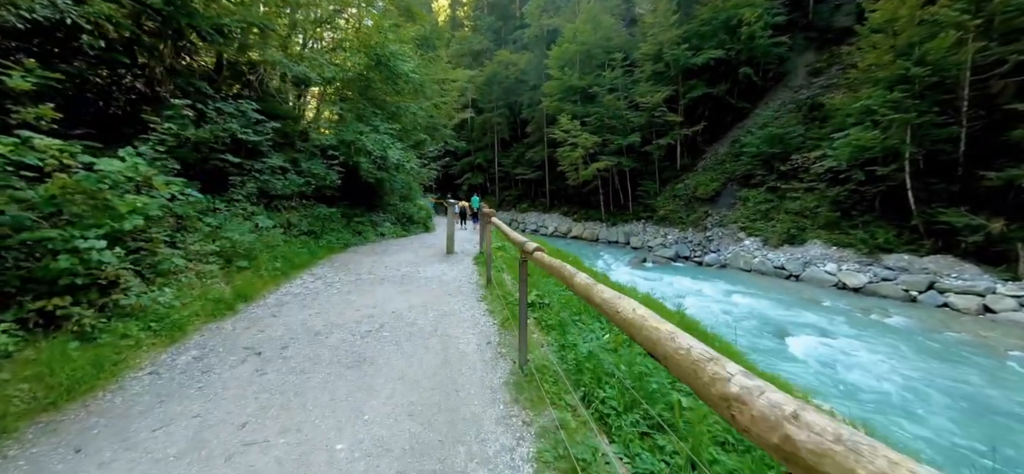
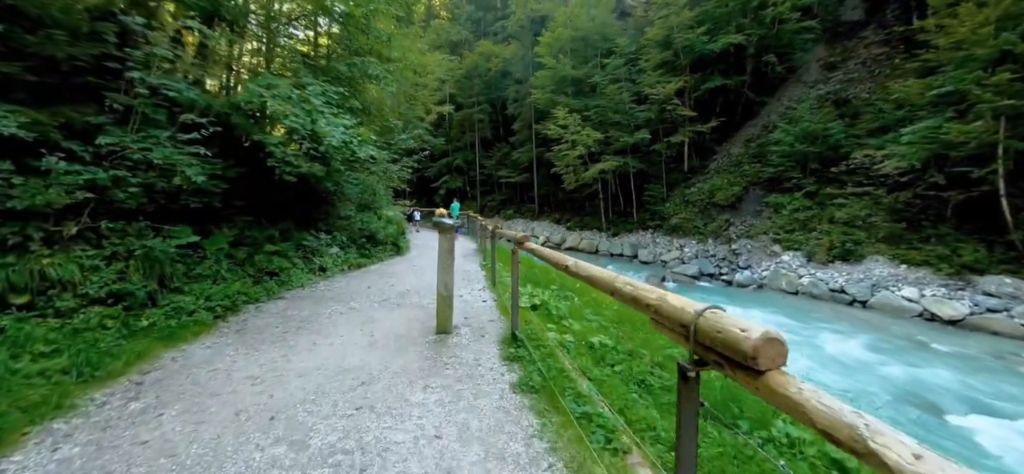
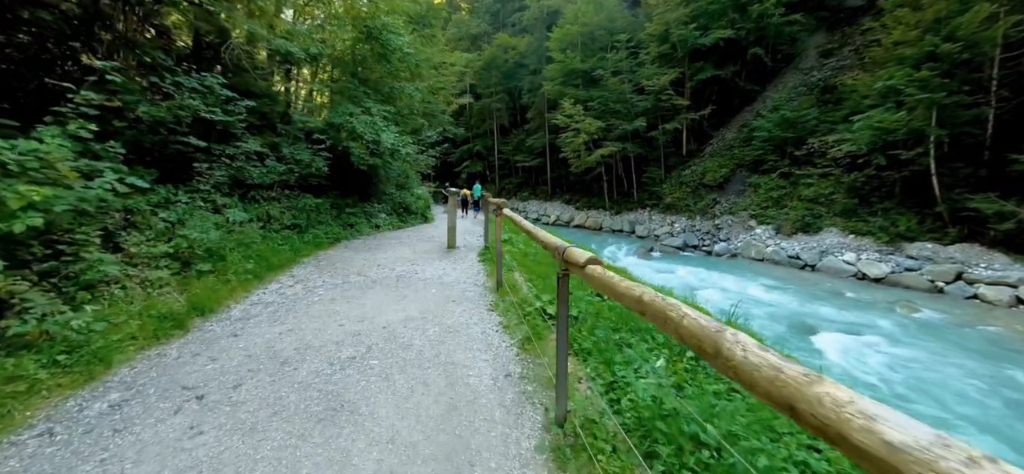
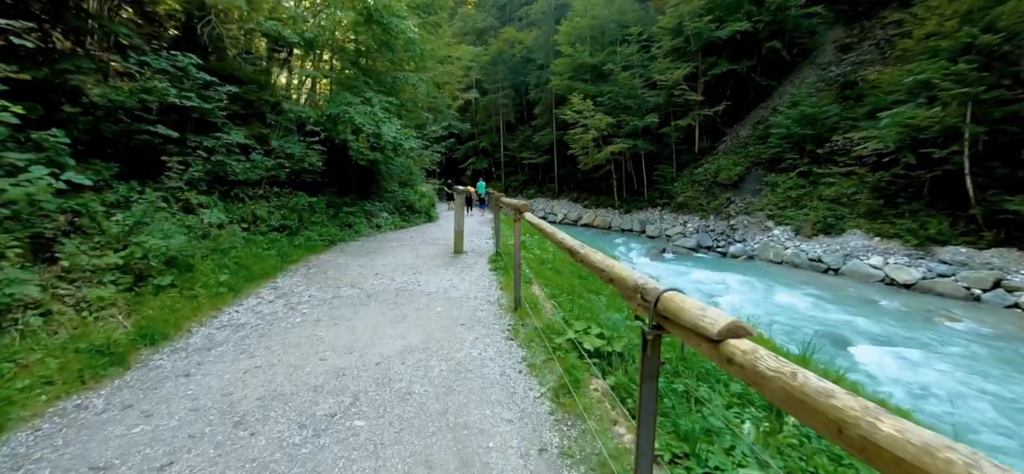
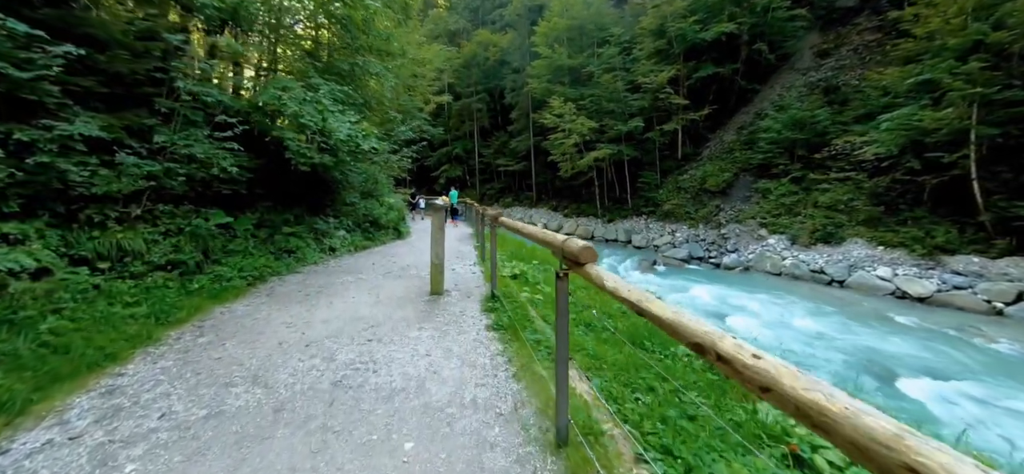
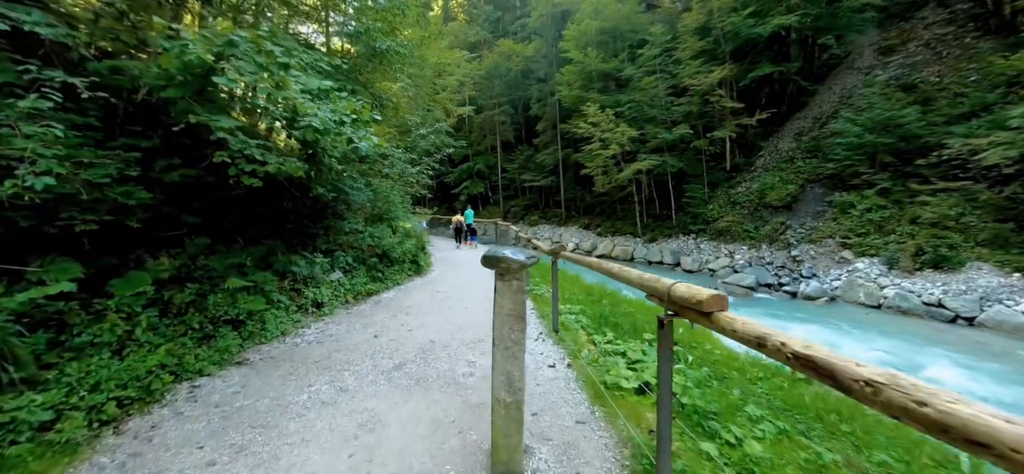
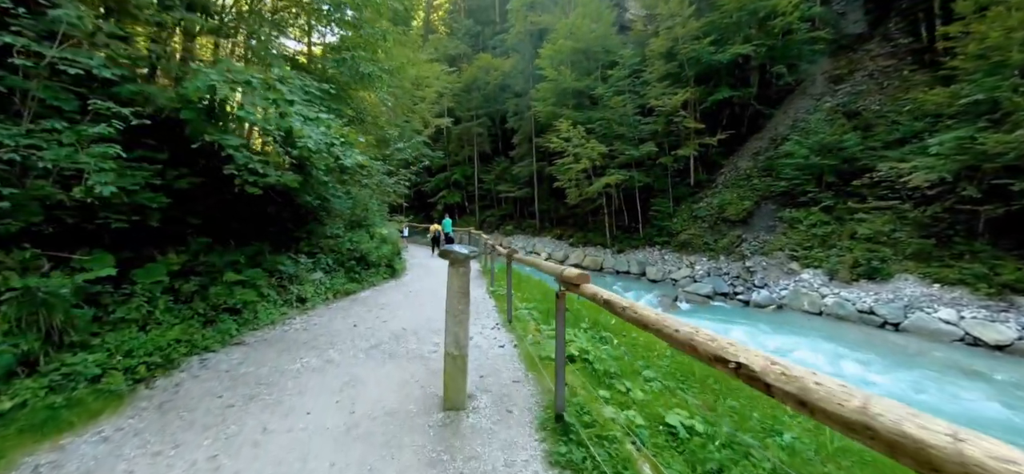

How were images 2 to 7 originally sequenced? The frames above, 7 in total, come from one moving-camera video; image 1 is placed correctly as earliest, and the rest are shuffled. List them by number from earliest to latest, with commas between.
3, 4, 5, 2, 7, 6
